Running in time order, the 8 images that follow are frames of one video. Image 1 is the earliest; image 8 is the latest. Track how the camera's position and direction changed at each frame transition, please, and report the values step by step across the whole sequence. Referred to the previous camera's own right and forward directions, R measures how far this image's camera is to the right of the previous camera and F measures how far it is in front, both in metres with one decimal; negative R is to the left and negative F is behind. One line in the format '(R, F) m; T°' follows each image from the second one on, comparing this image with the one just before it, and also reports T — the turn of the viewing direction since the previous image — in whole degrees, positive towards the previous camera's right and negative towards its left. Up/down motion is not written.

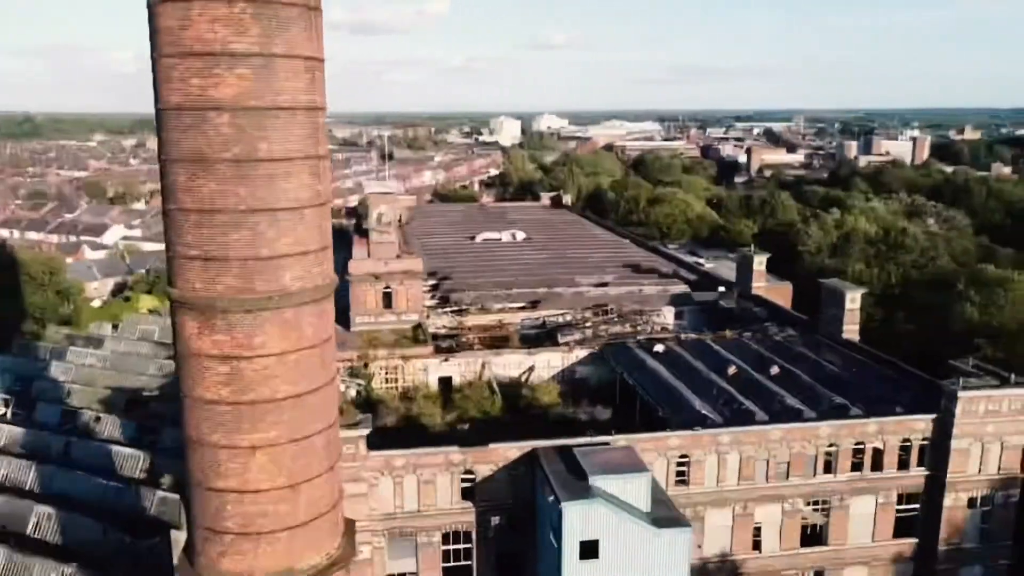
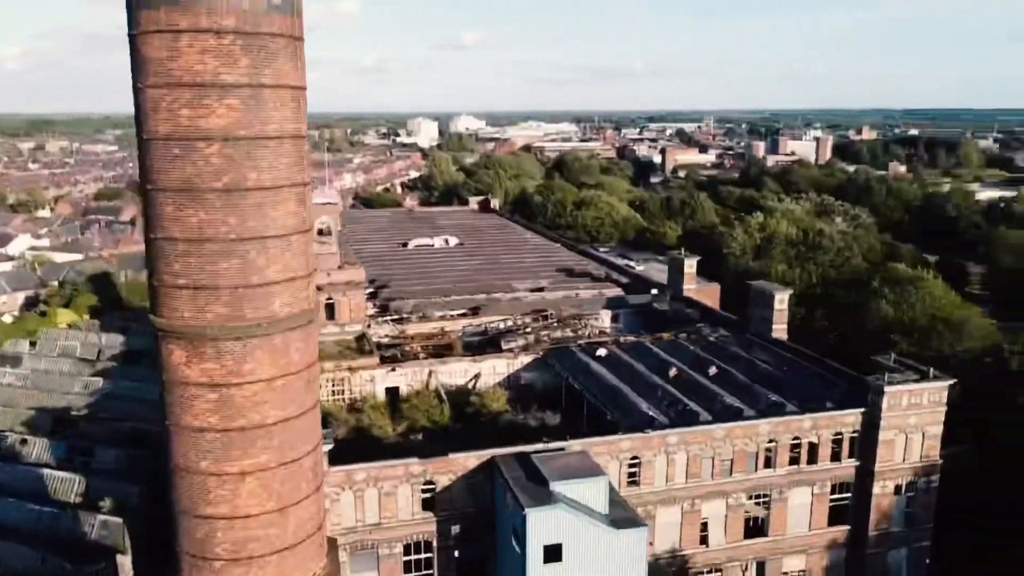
(-0.8, -0.3) m; +6°
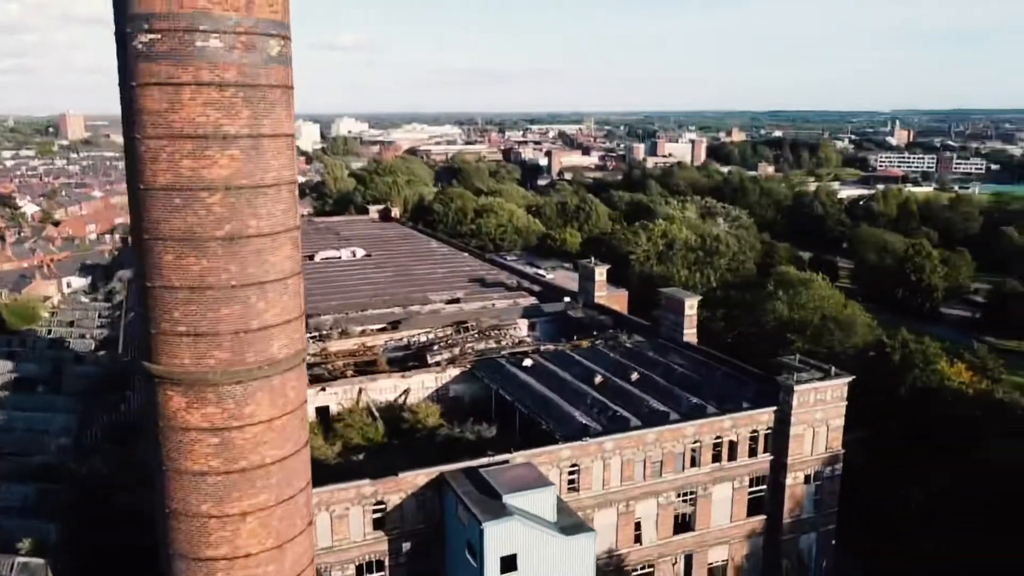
(-1.3, -0.5) m; +8°
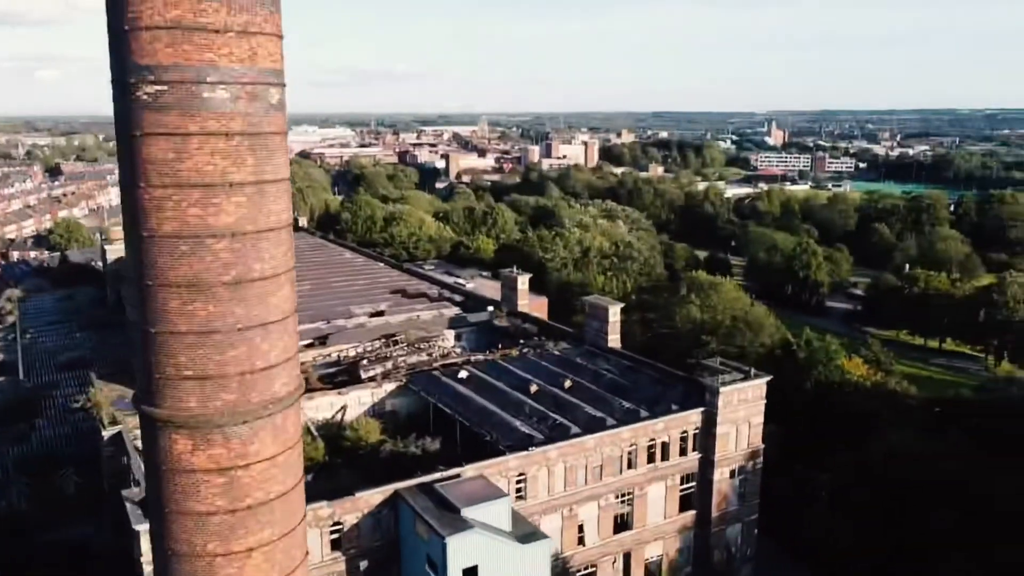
(-1.2, -0.5) m; +7°
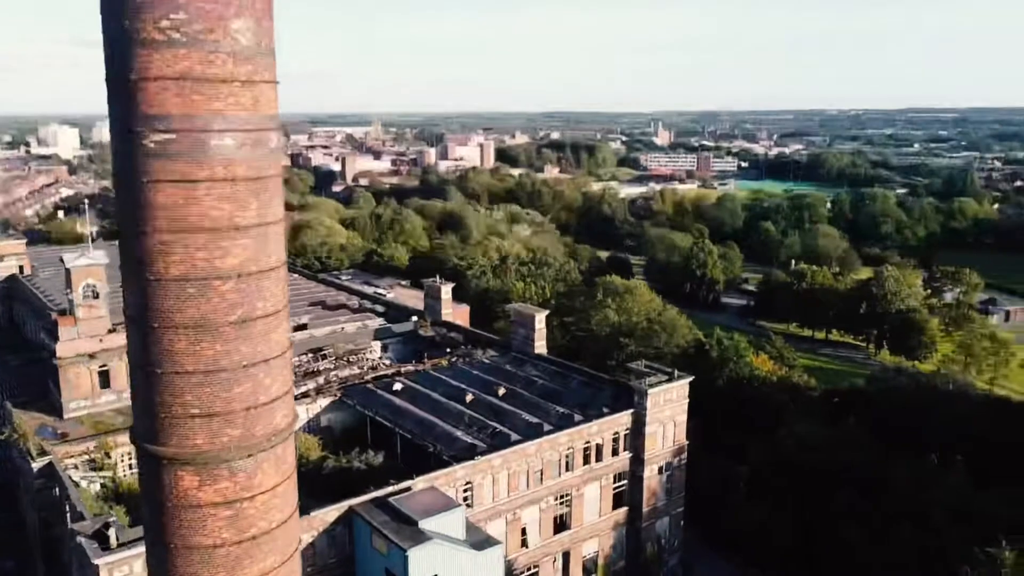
(-1.2, -0.7) m; +7°
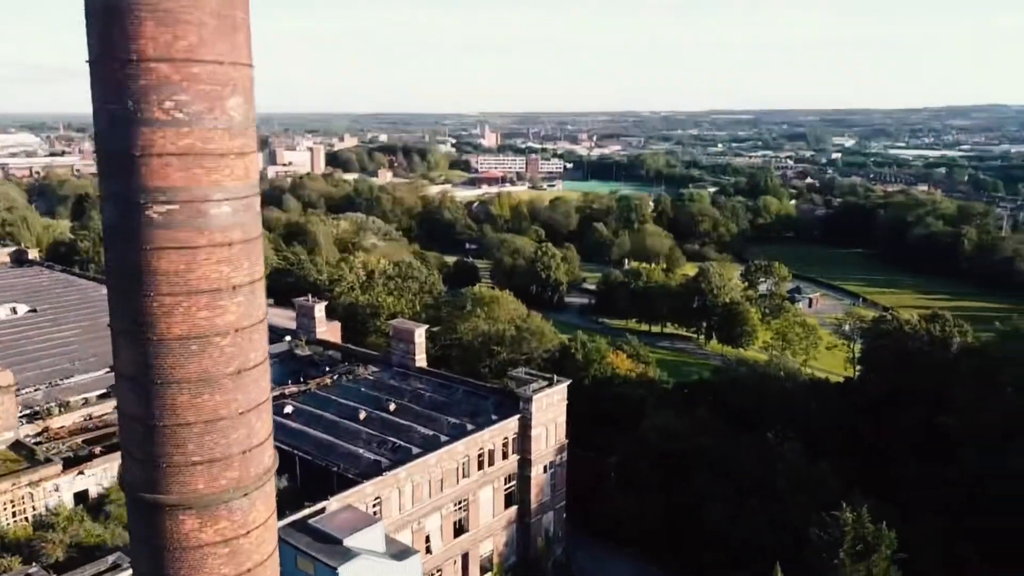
(-1.9, -1.3) m; +12°
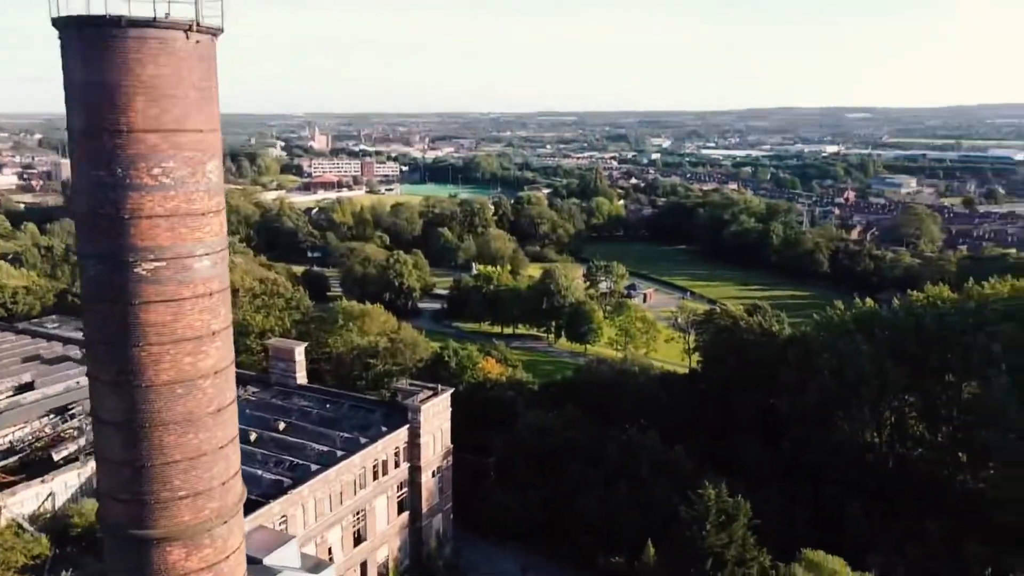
(-1.7, -1.5) m; +12°
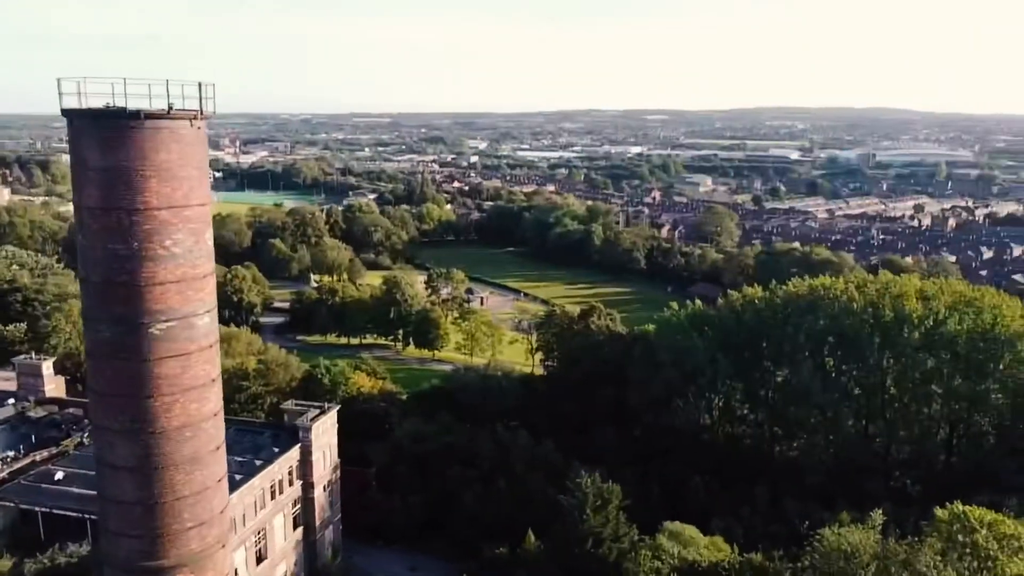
(-2.3, -2.2) m; +13°
